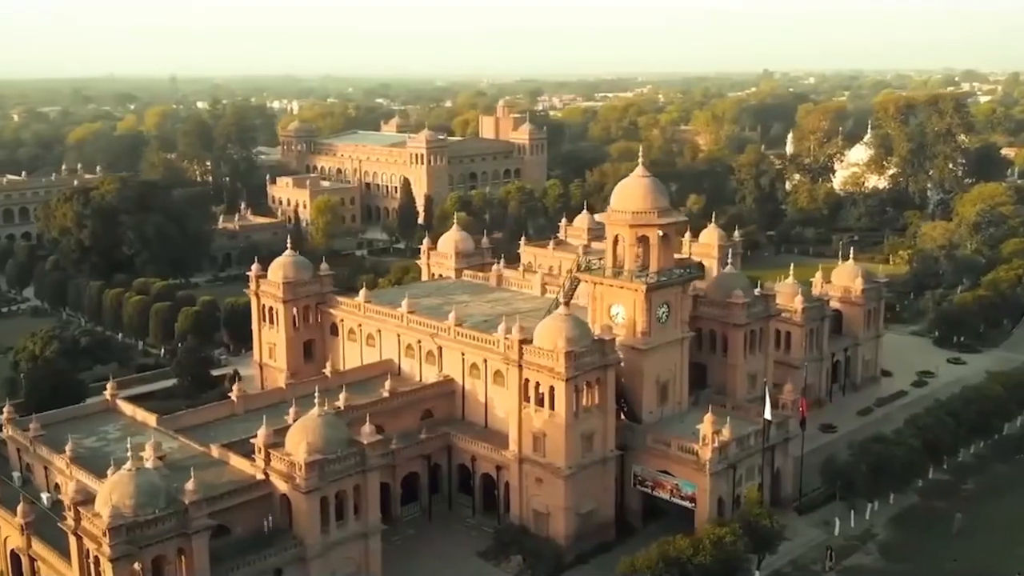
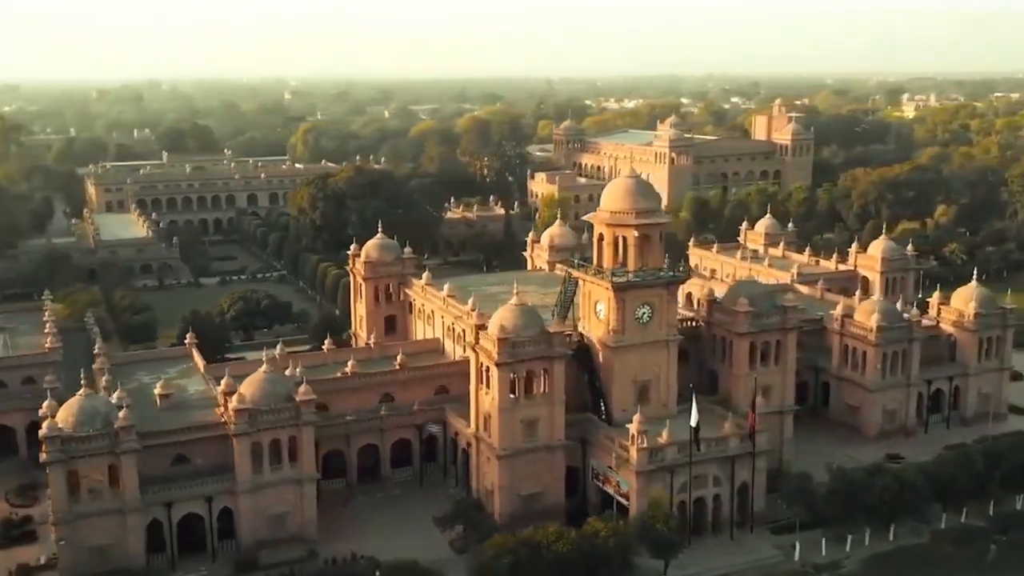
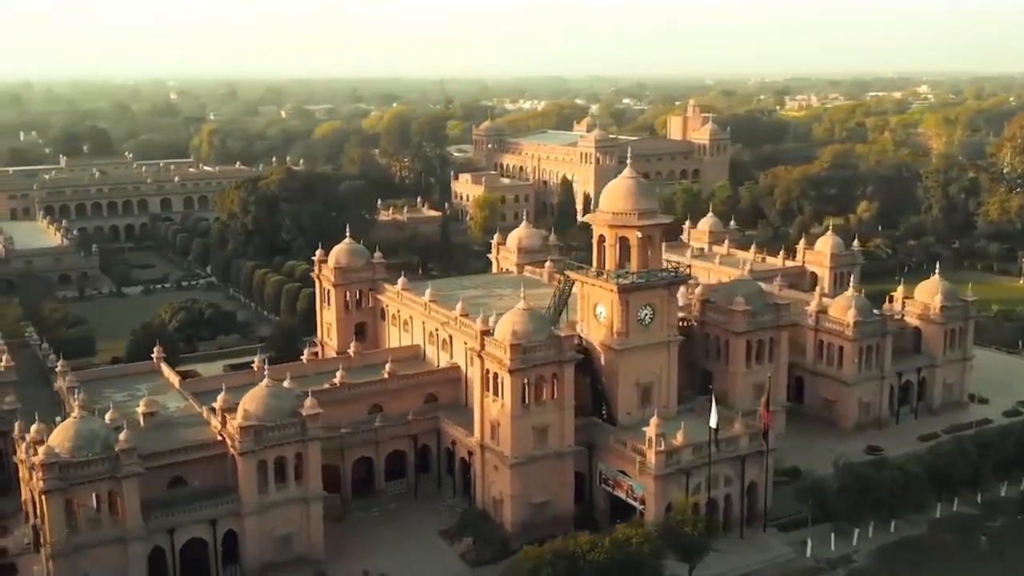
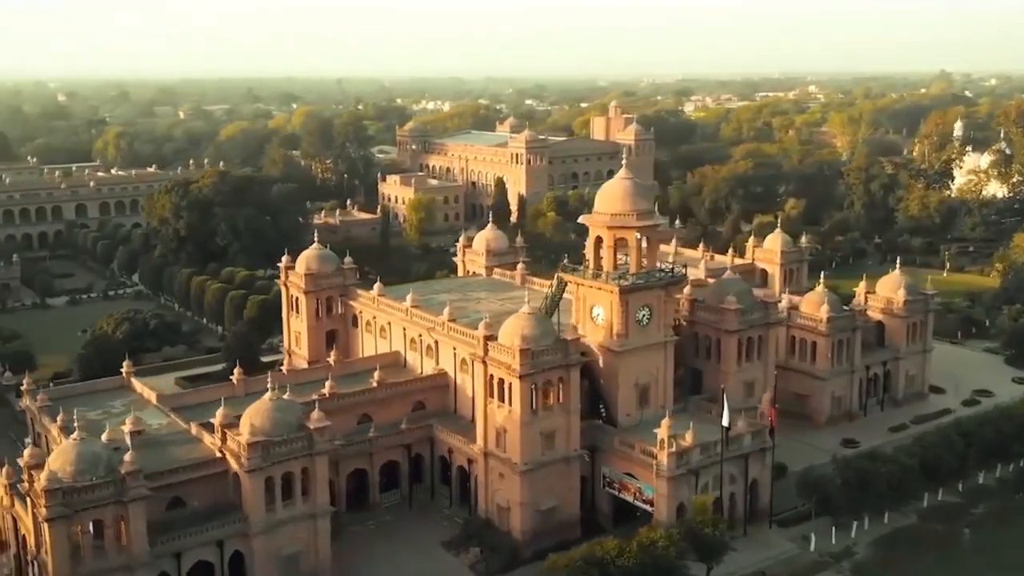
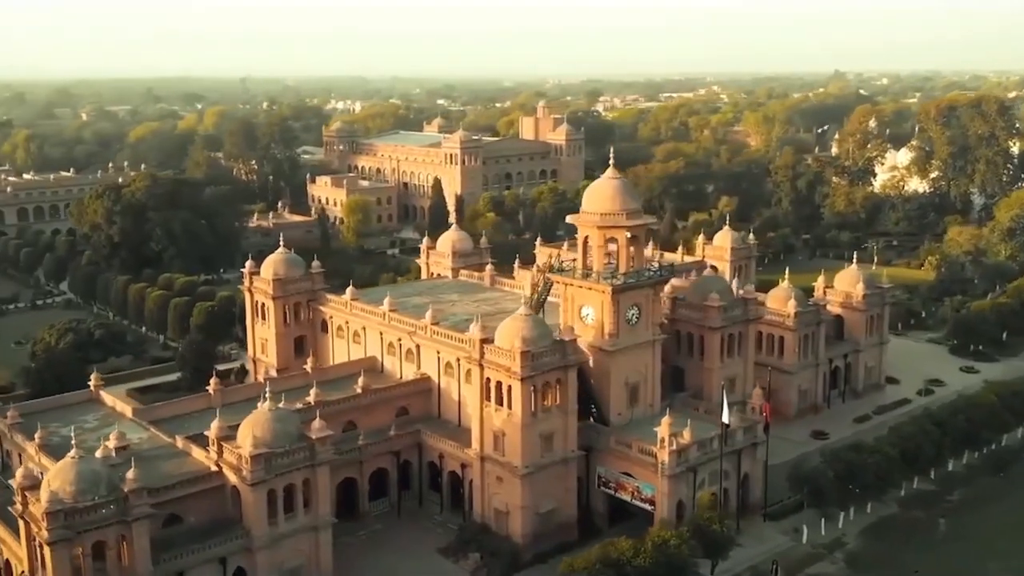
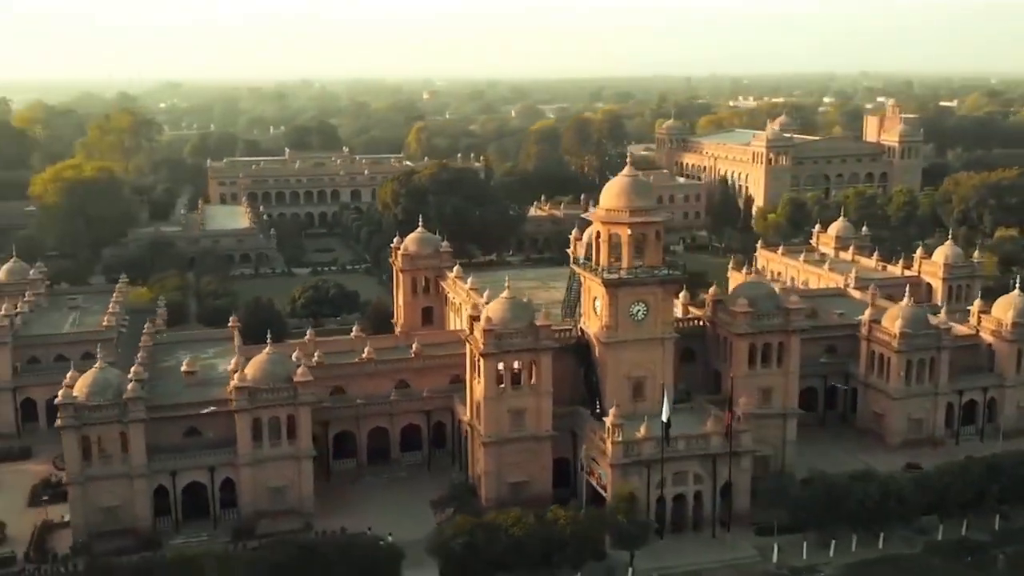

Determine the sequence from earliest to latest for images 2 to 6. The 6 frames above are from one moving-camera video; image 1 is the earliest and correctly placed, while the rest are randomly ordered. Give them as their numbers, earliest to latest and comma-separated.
5, 4, 3, 2, 6
